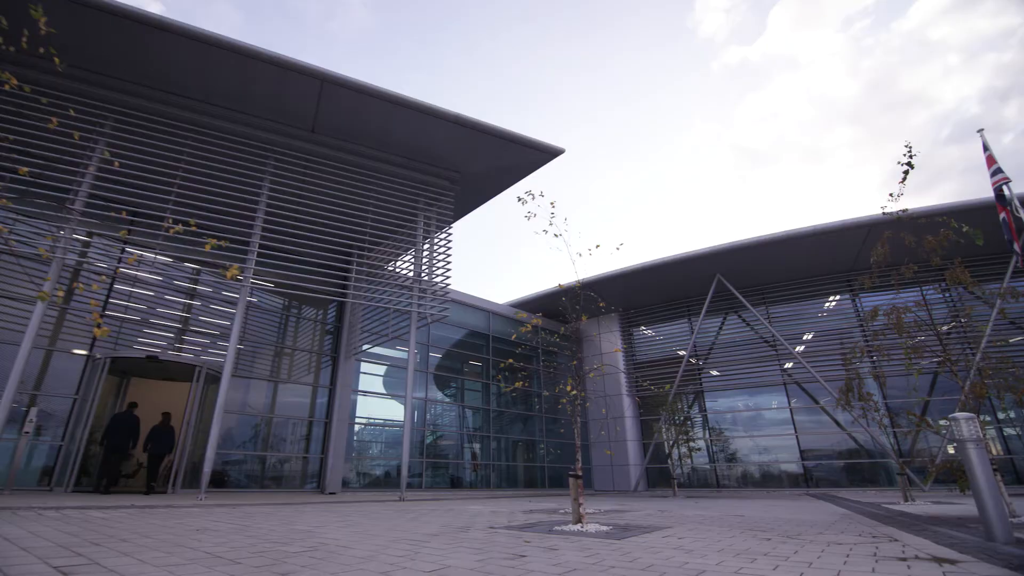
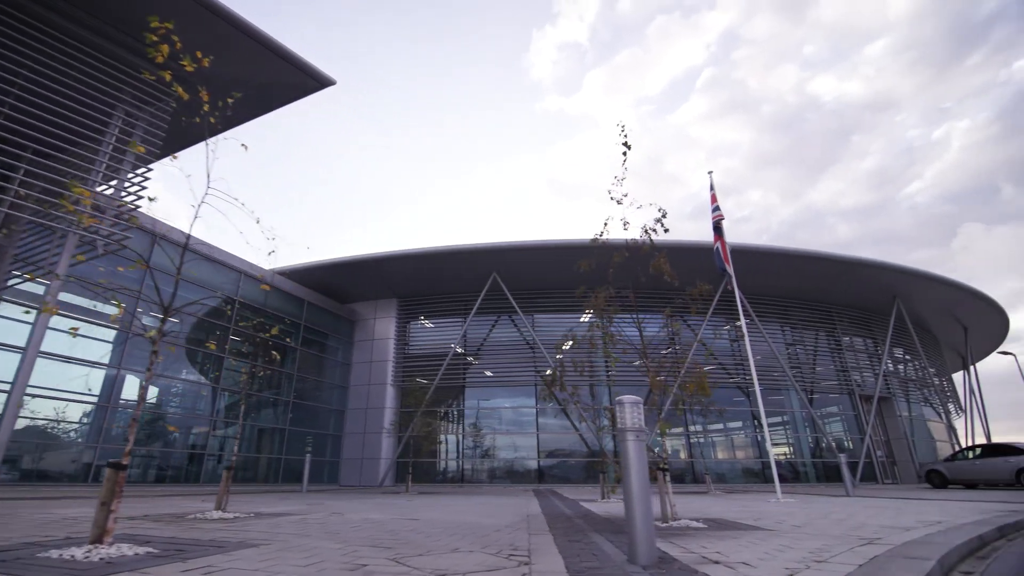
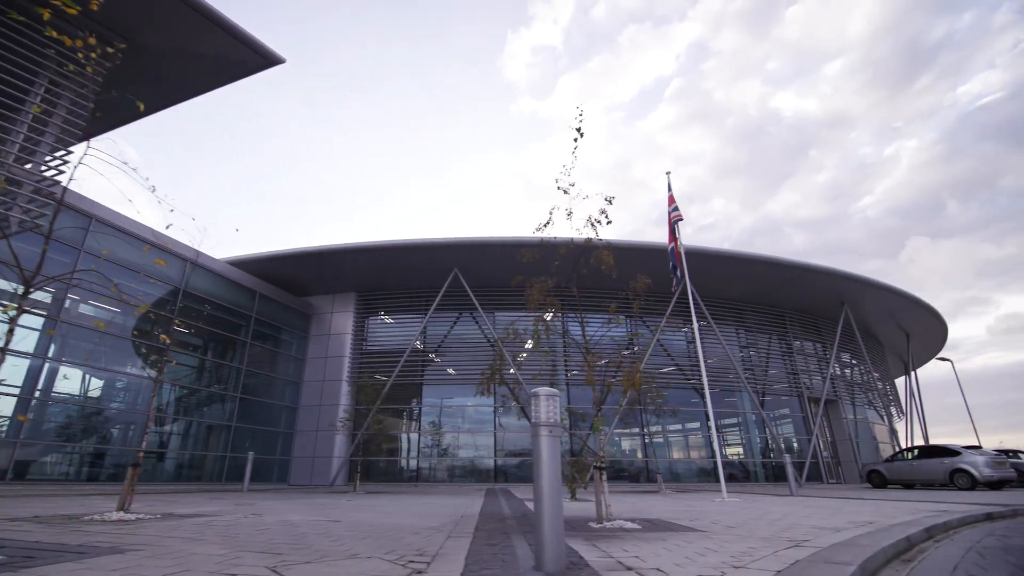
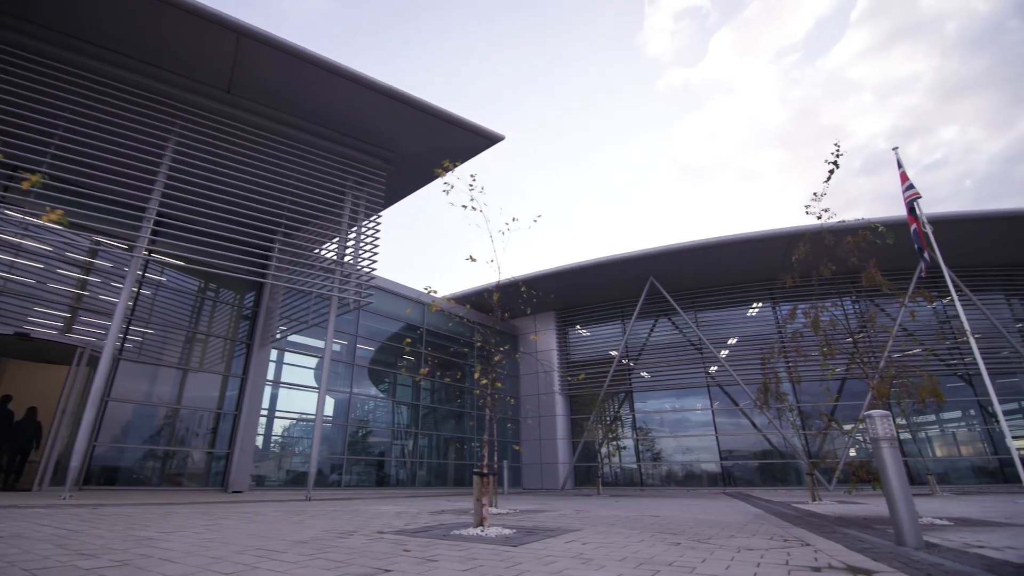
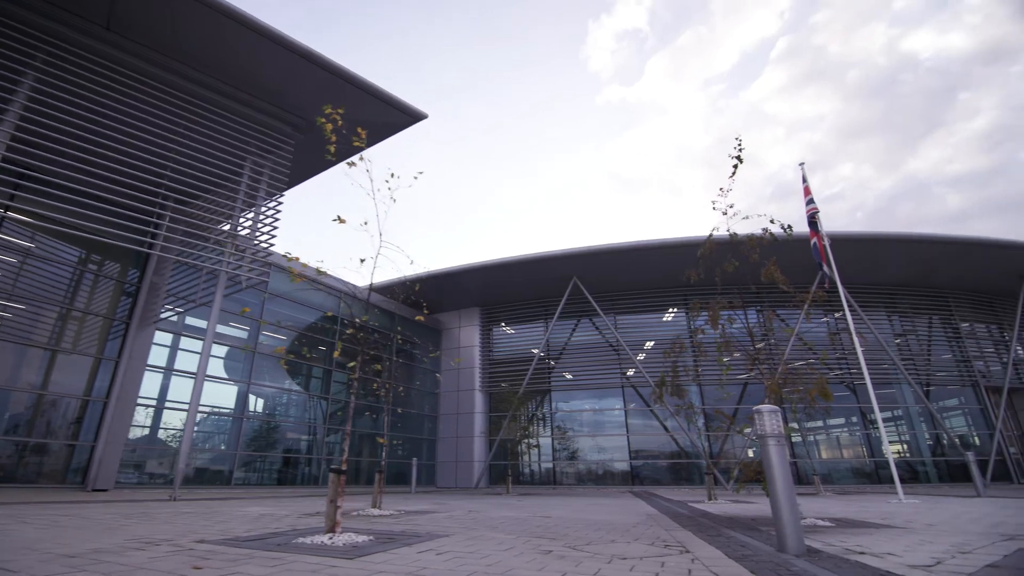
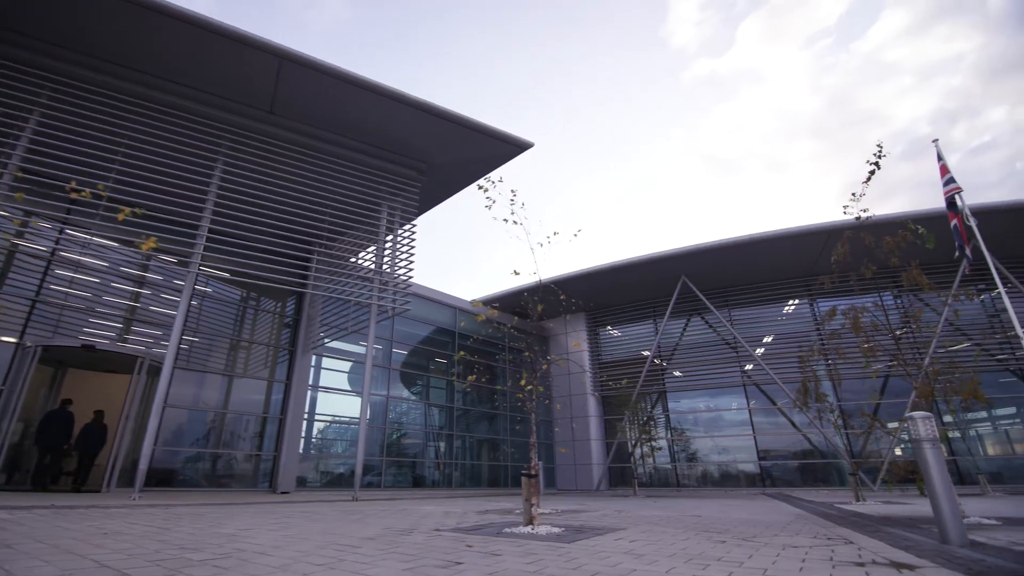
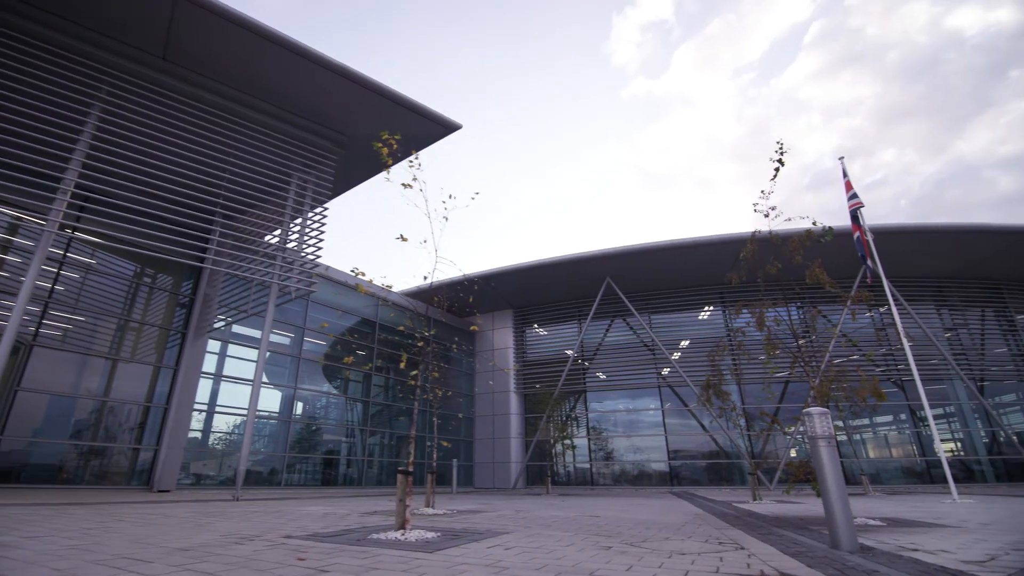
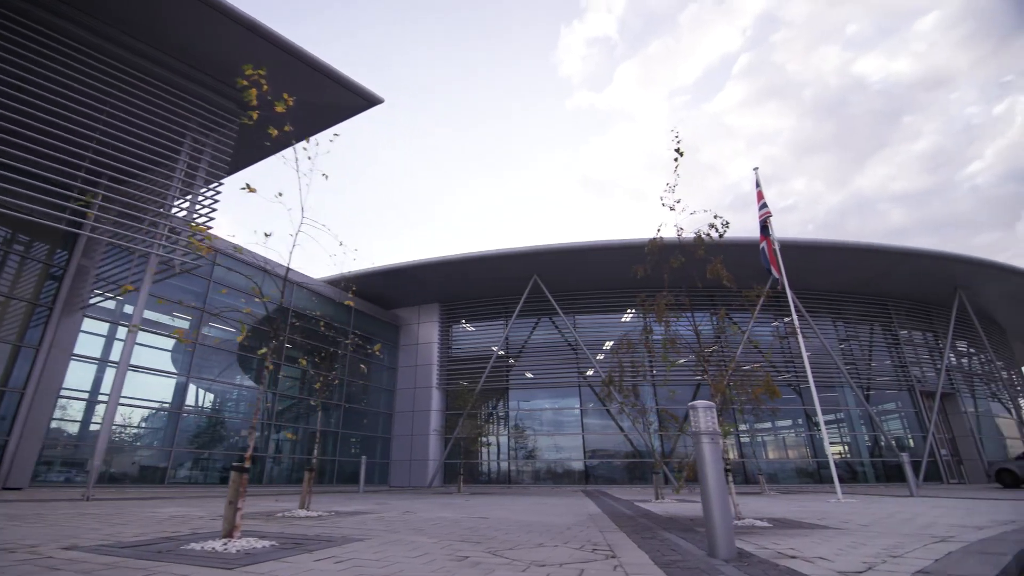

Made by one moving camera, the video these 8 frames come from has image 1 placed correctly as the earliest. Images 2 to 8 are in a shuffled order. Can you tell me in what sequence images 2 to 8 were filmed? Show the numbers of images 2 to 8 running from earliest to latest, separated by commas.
6, 4, 7, 5, 8, 2, 3
